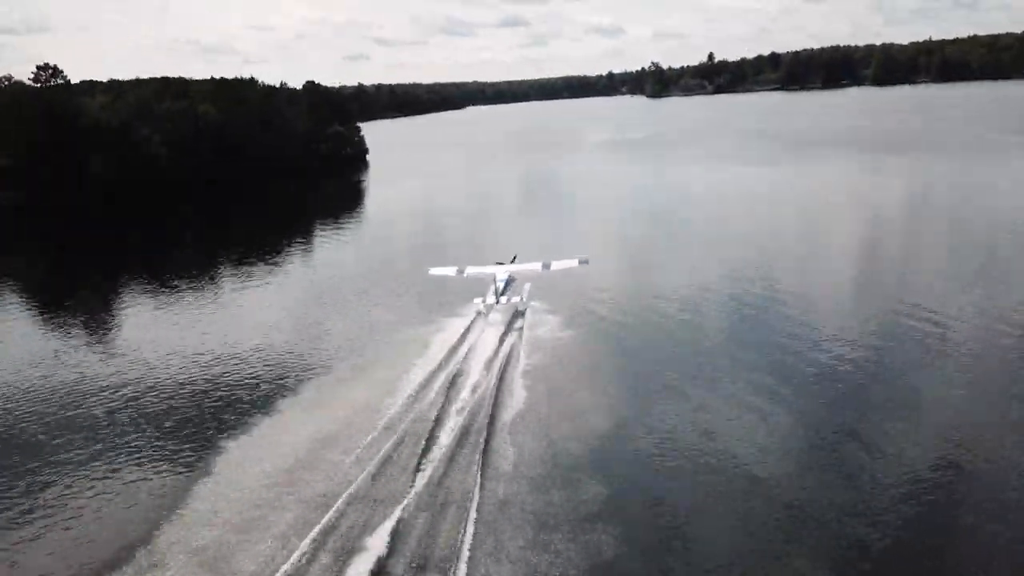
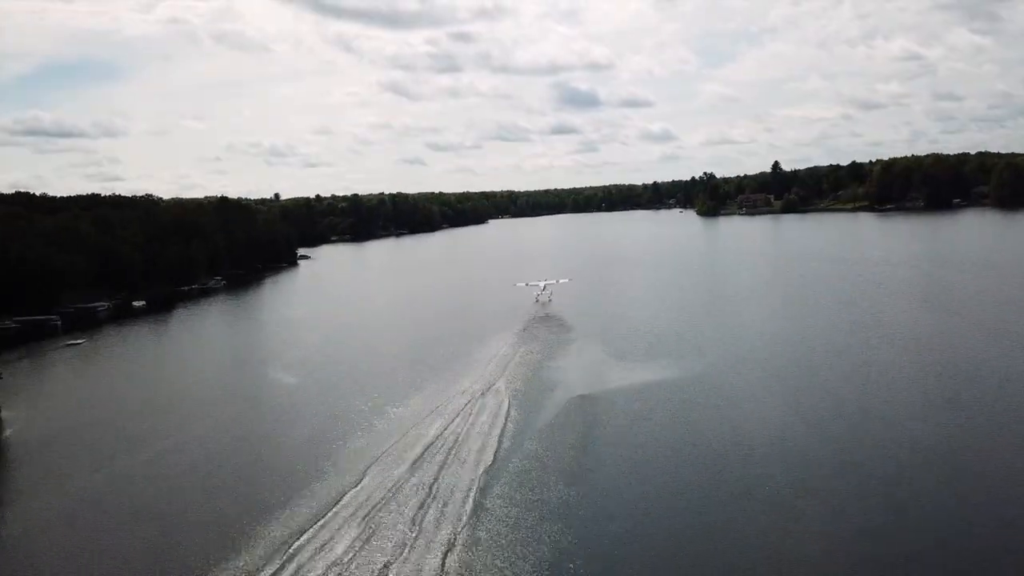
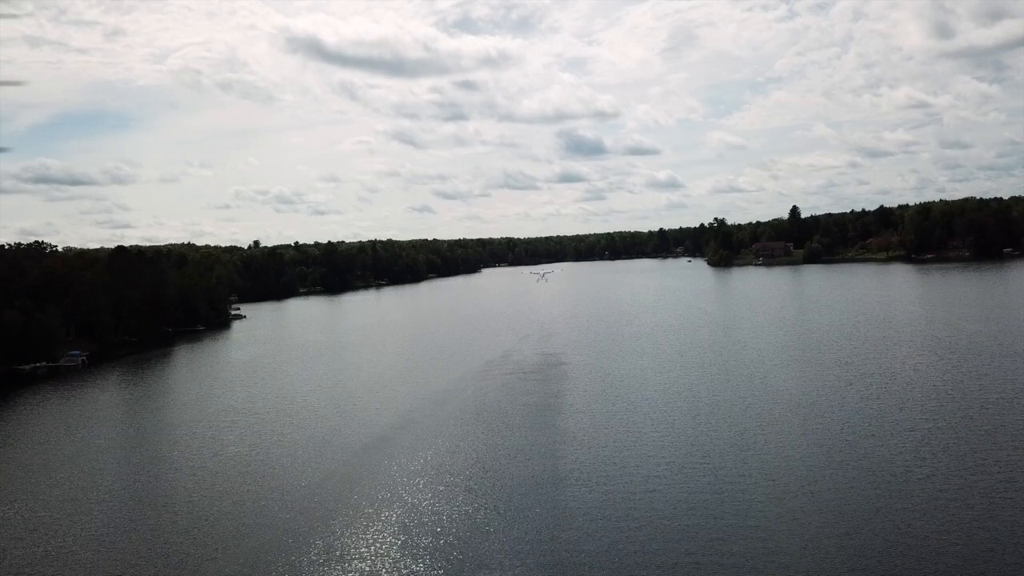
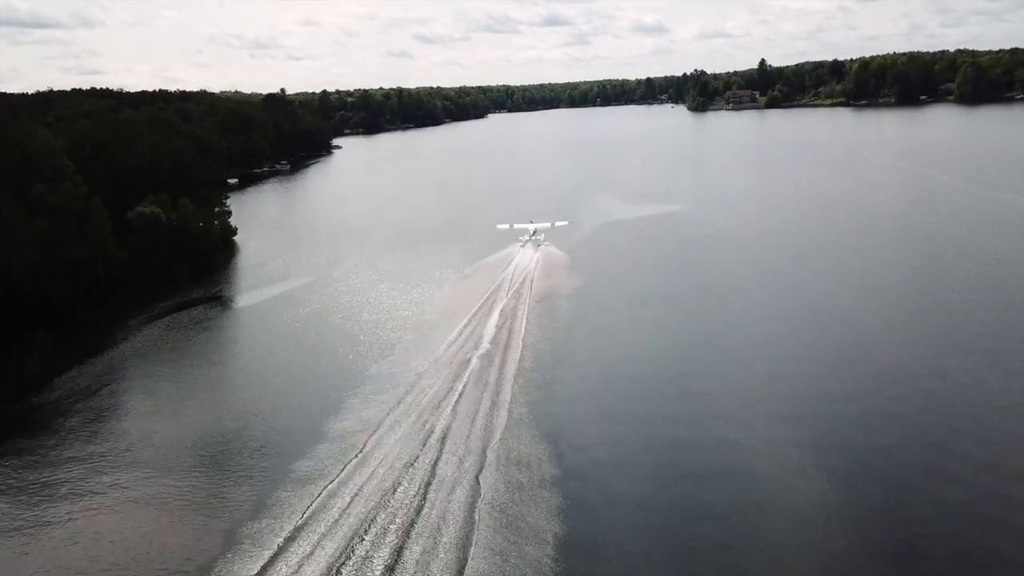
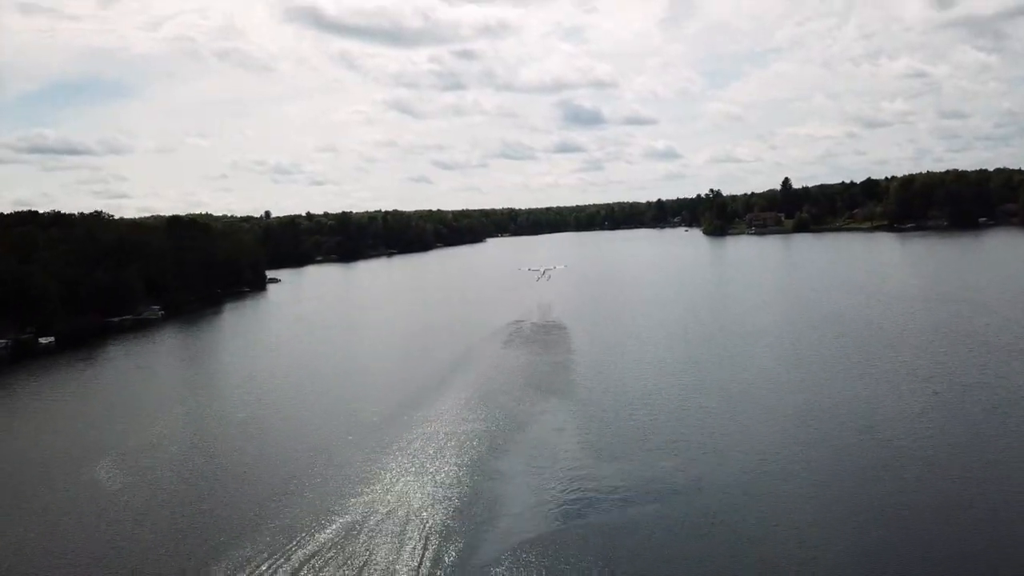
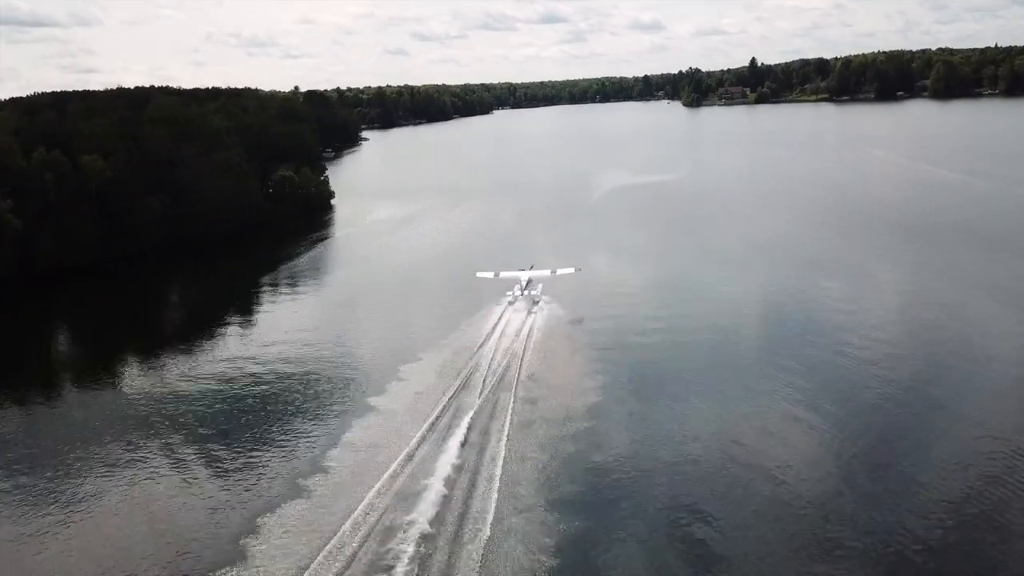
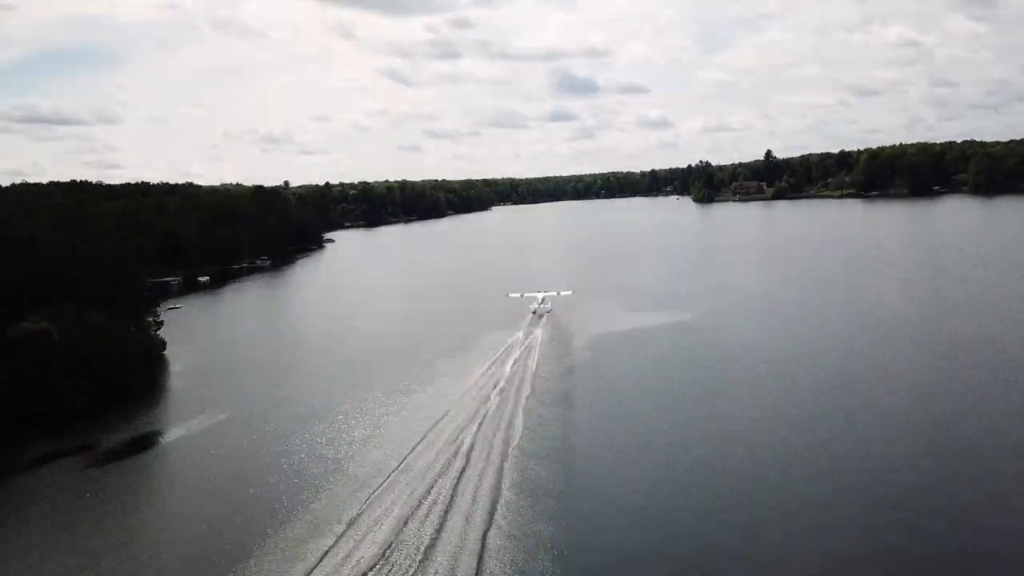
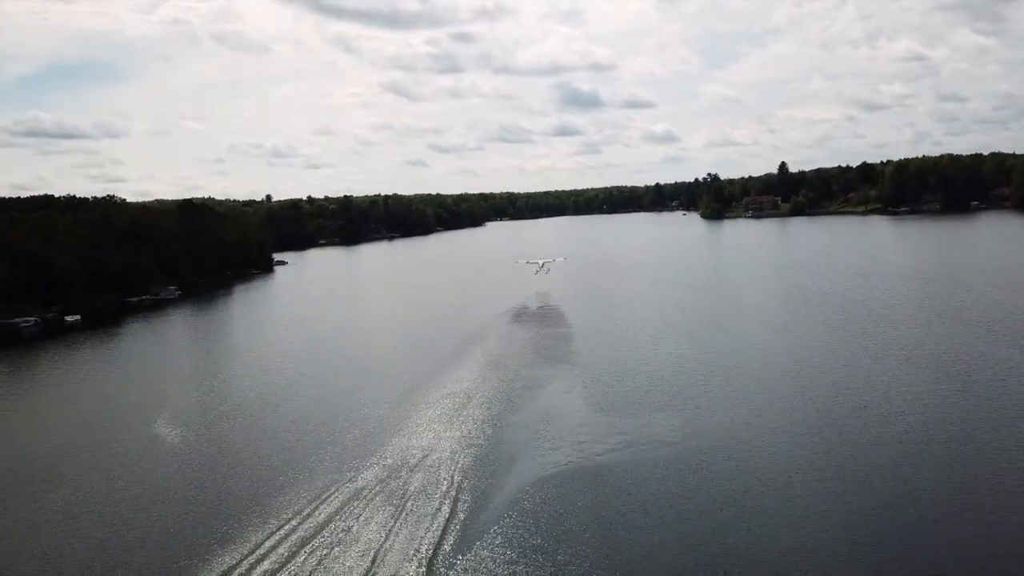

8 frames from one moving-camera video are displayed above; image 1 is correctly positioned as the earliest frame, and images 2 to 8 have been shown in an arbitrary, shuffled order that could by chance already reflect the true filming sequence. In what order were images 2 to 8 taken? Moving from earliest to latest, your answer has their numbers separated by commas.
6, 4, 7, 2, 8, 5, 3
